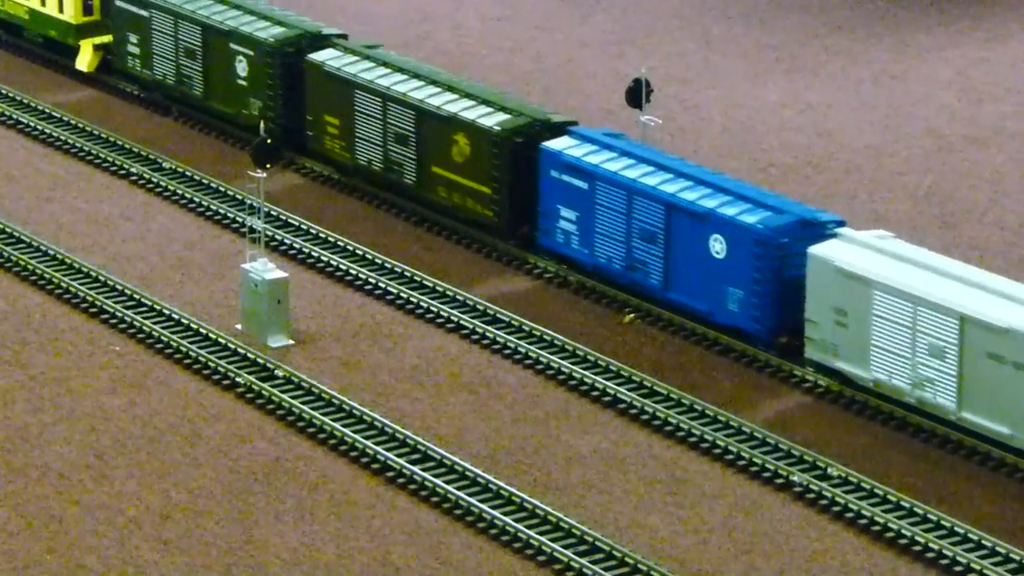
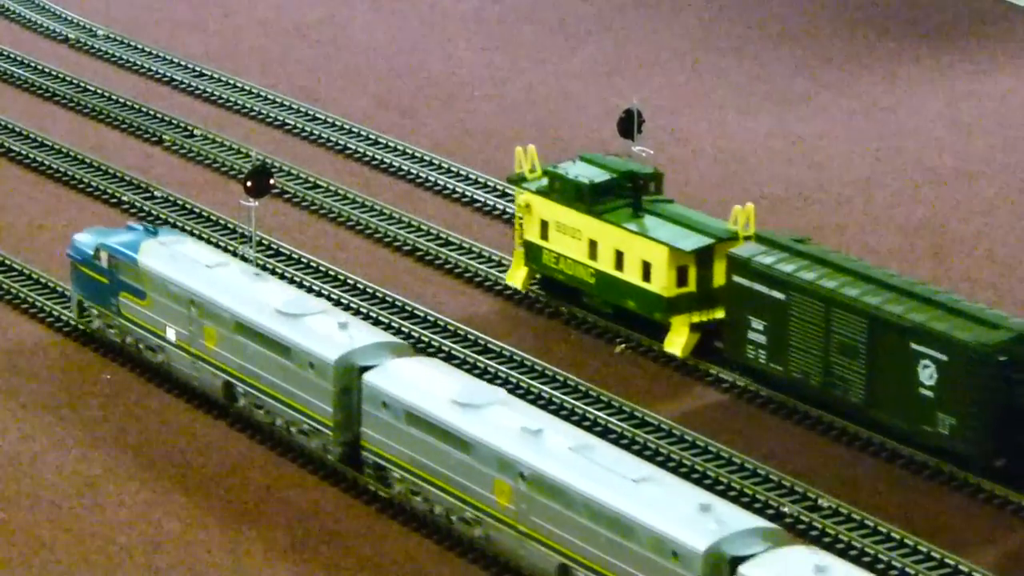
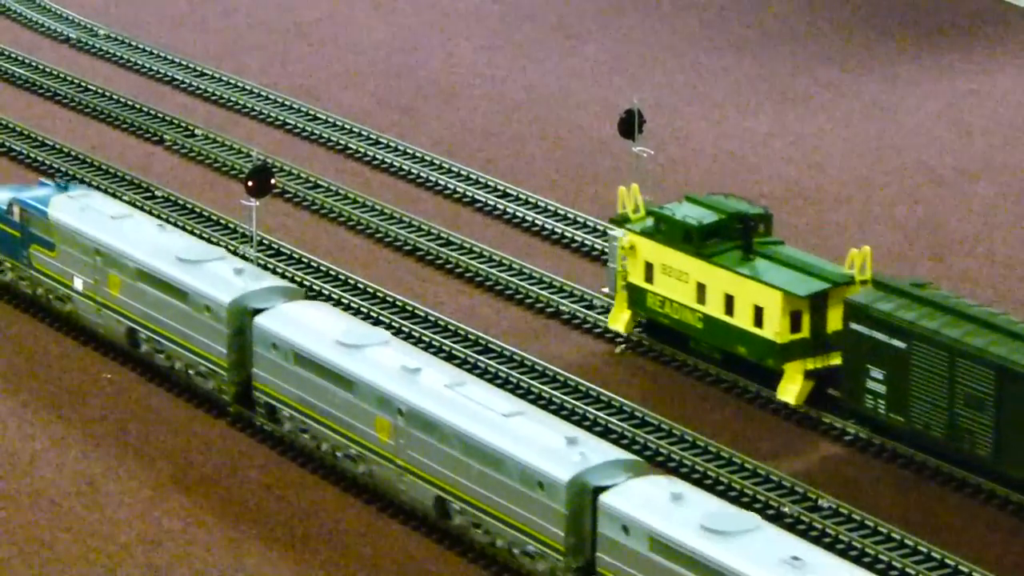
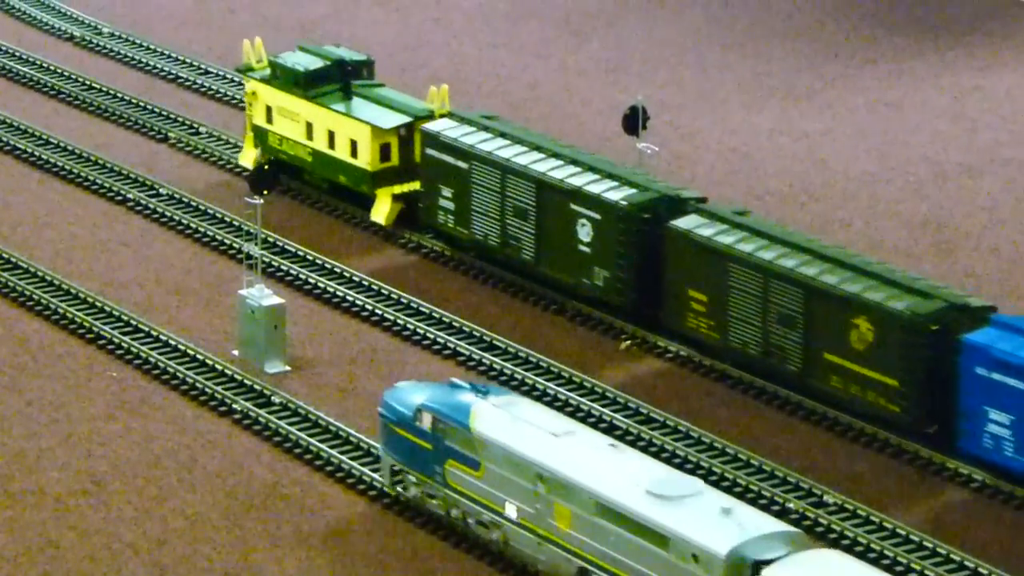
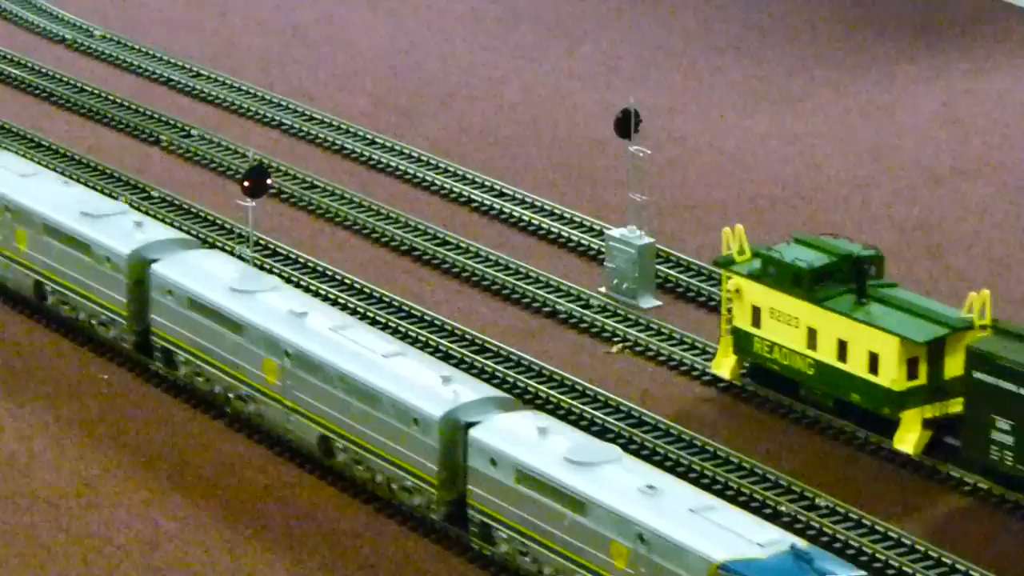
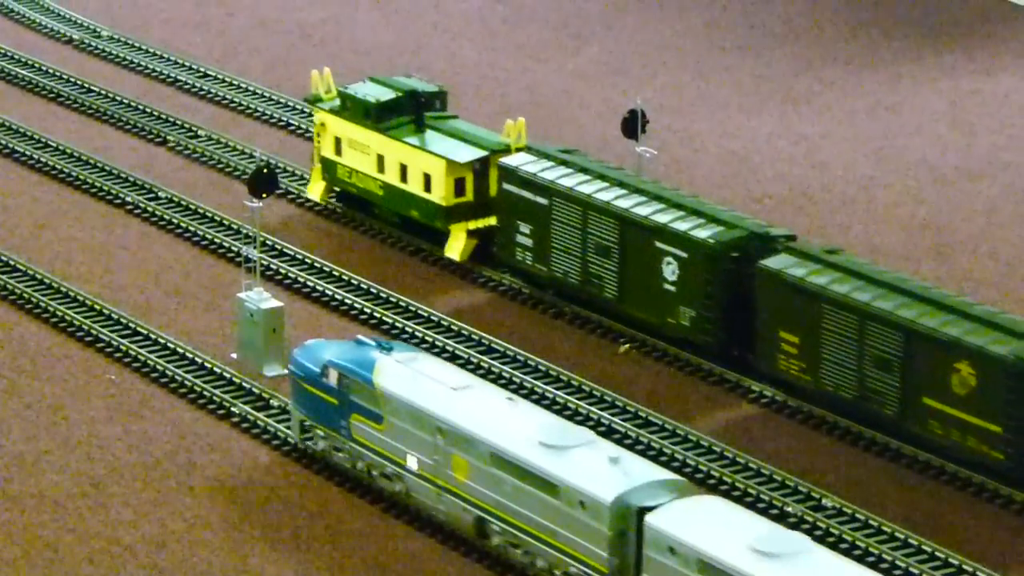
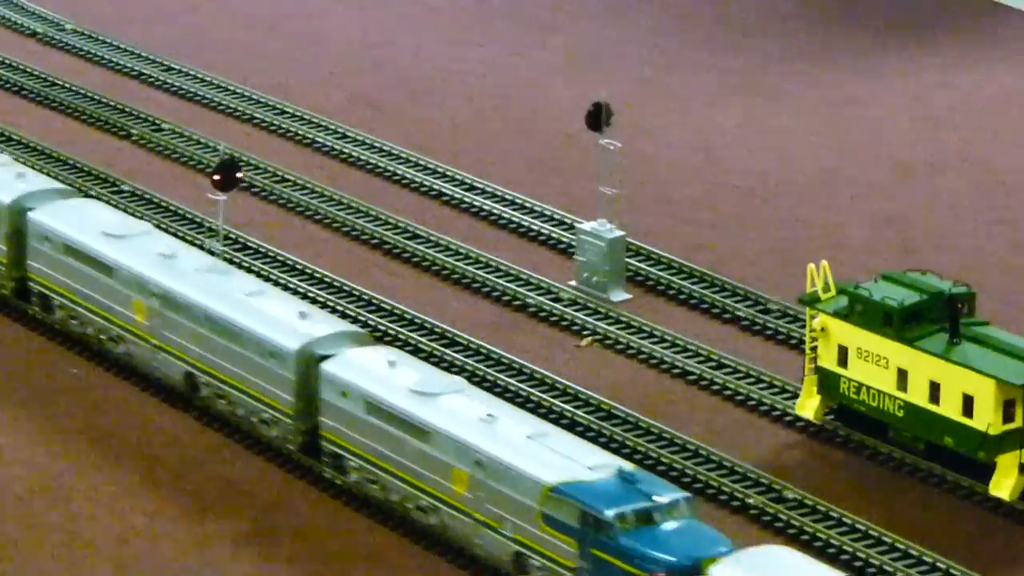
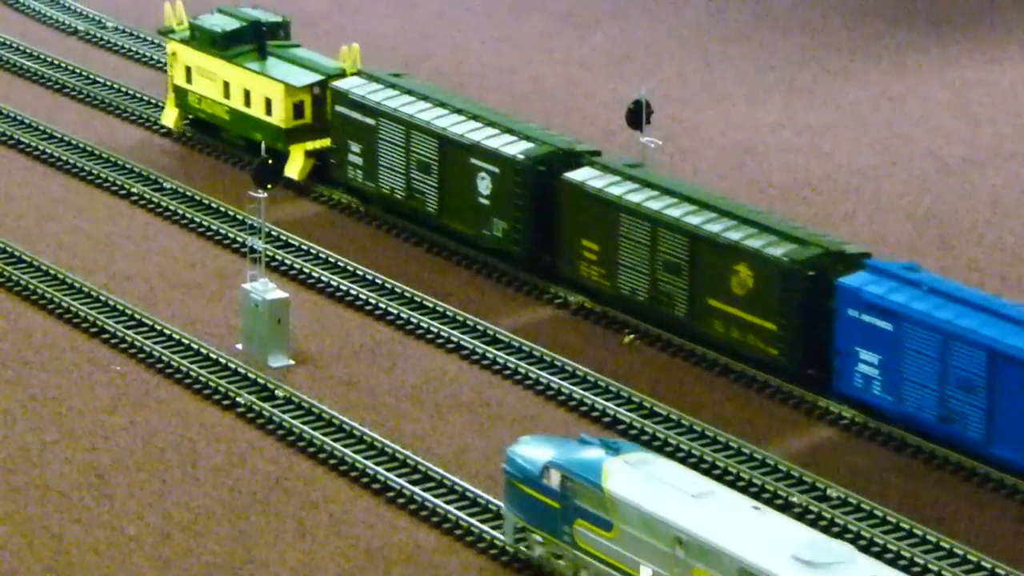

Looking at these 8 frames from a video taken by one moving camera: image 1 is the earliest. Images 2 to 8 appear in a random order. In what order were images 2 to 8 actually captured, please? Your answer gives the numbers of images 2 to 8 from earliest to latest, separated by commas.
8, 4, 6, 2, 3, 5, 7
